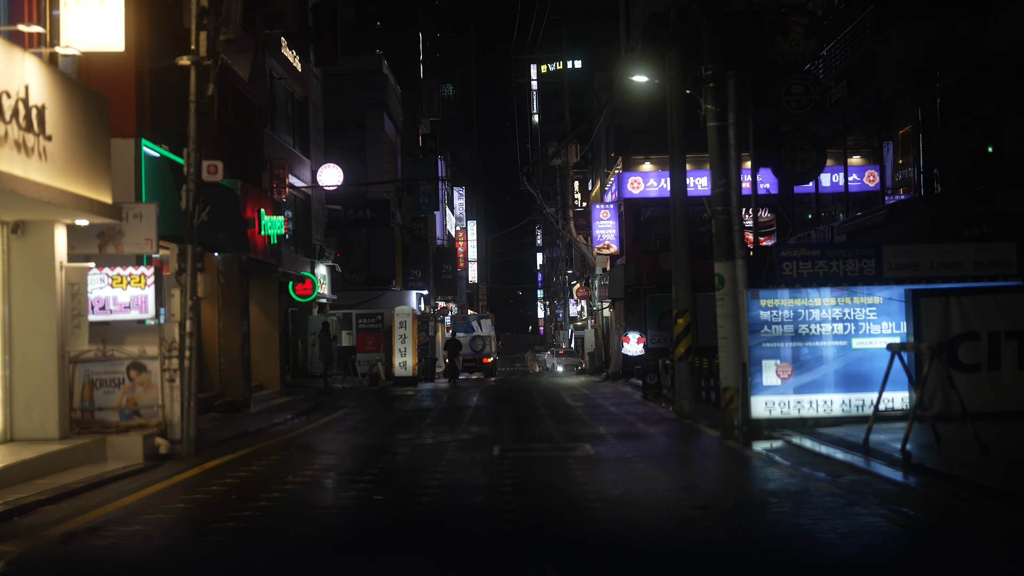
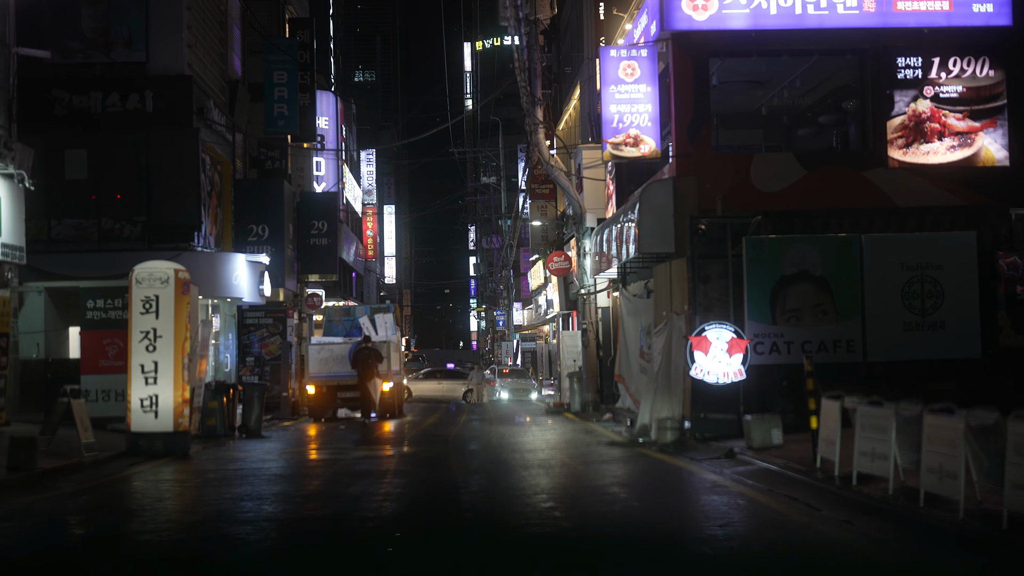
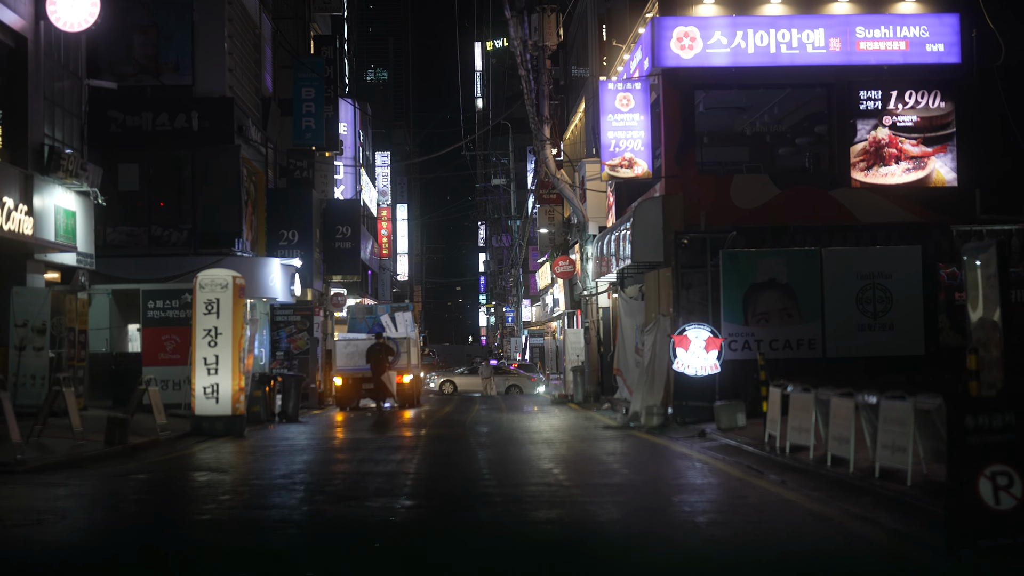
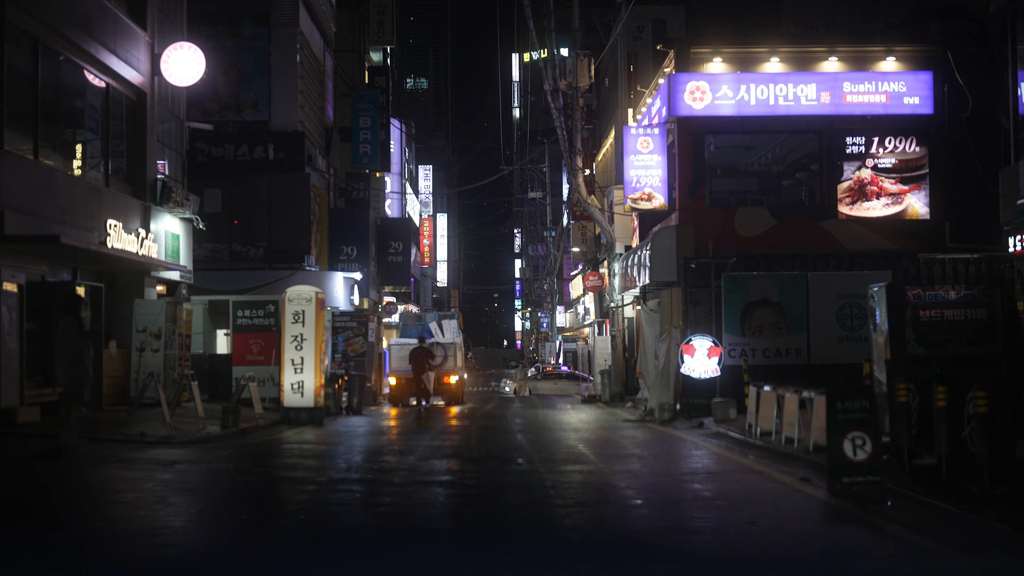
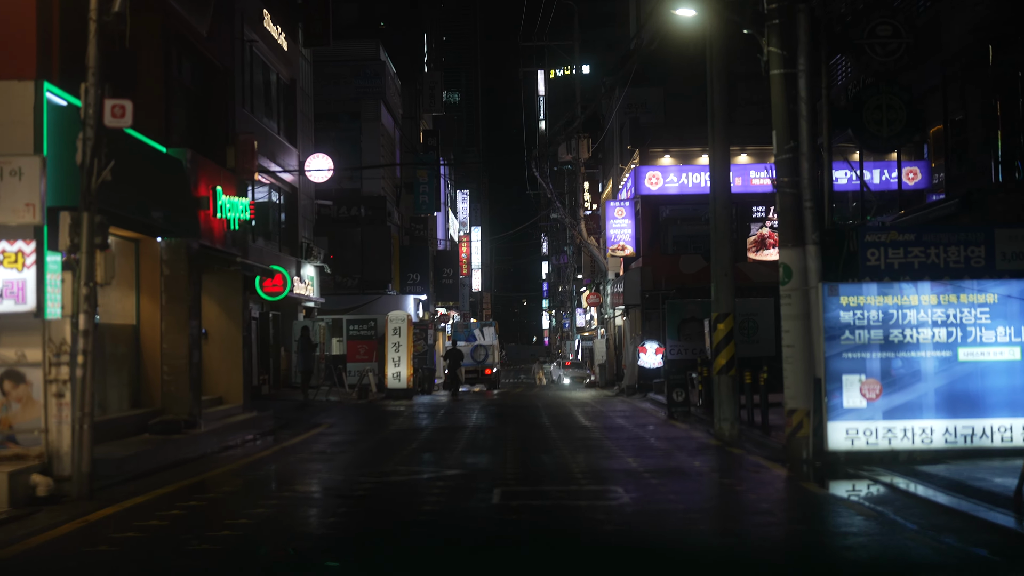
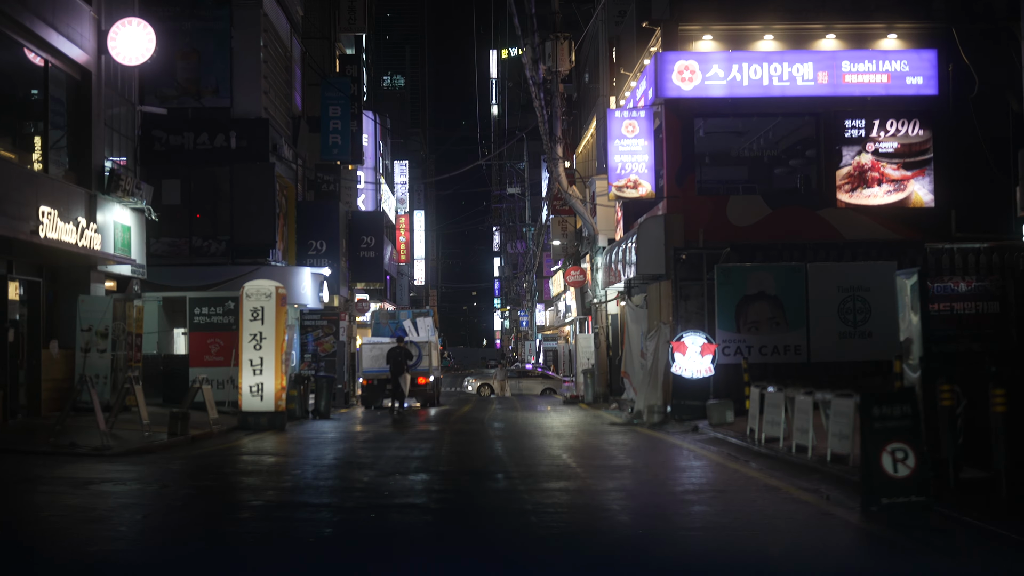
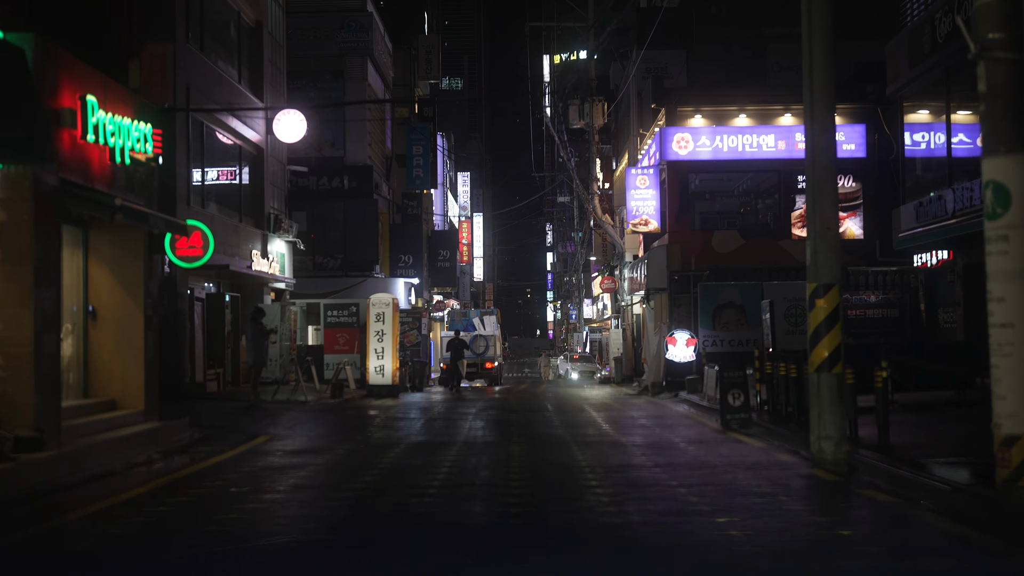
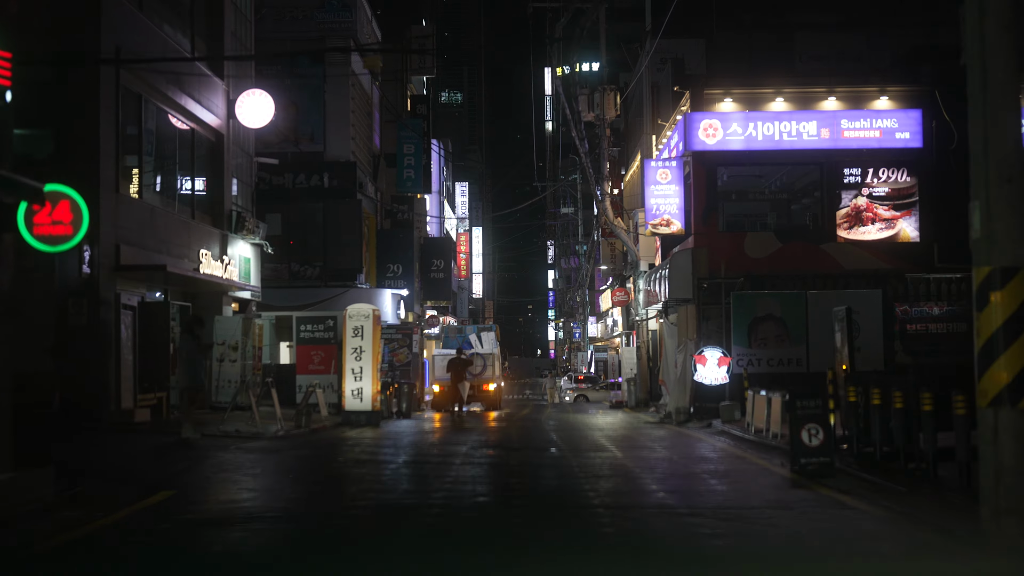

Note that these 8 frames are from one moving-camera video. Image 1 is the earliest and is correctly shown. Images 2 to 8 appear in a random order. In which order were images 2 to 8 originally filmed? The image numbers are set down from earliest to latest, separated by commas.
5, 7, 8, 4, 6, 3, 2
